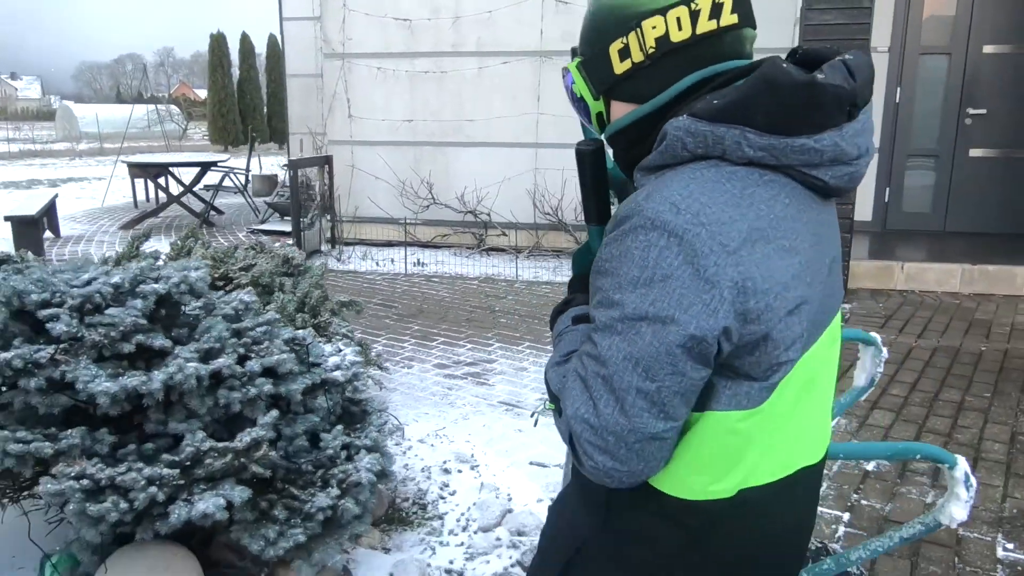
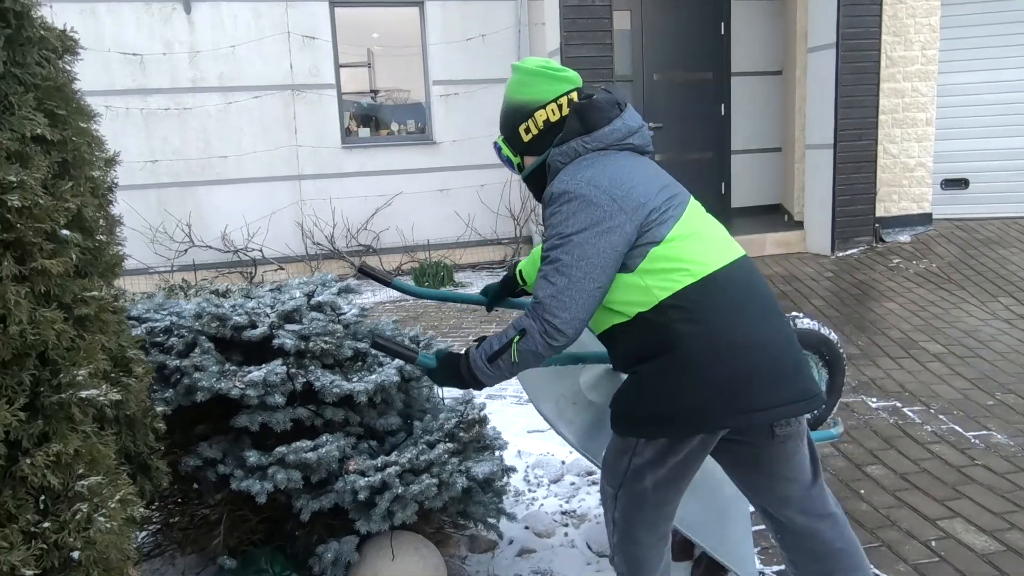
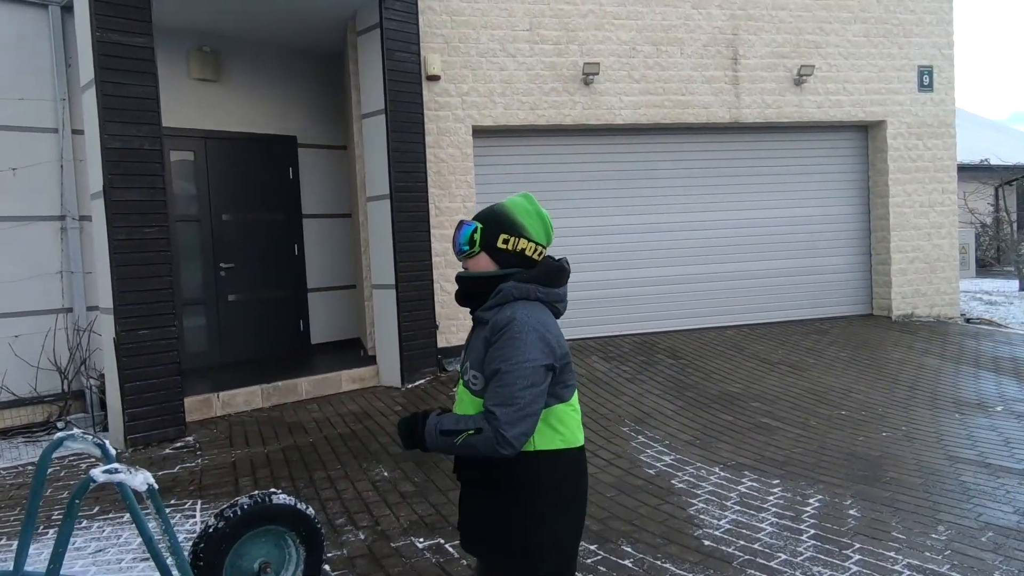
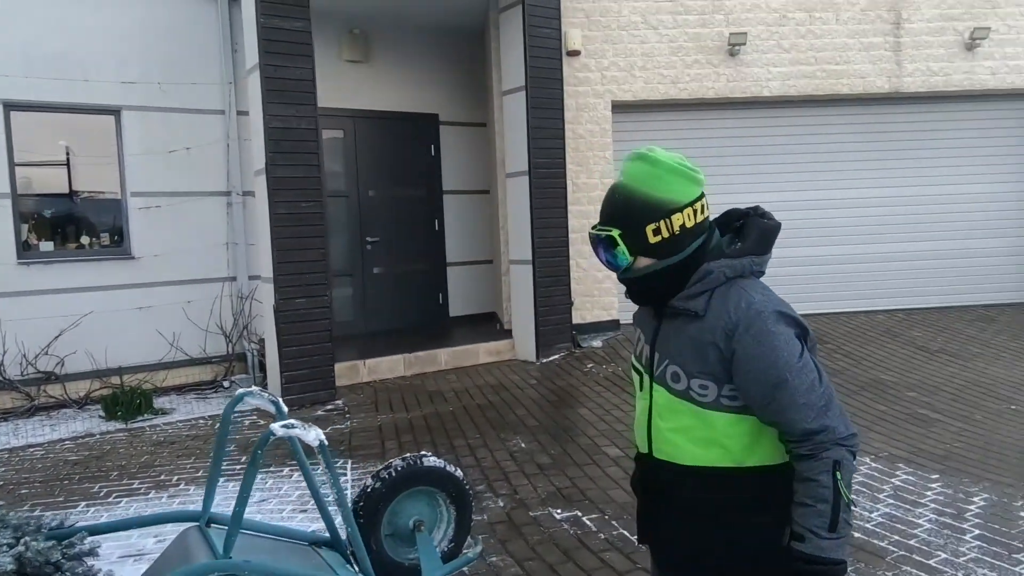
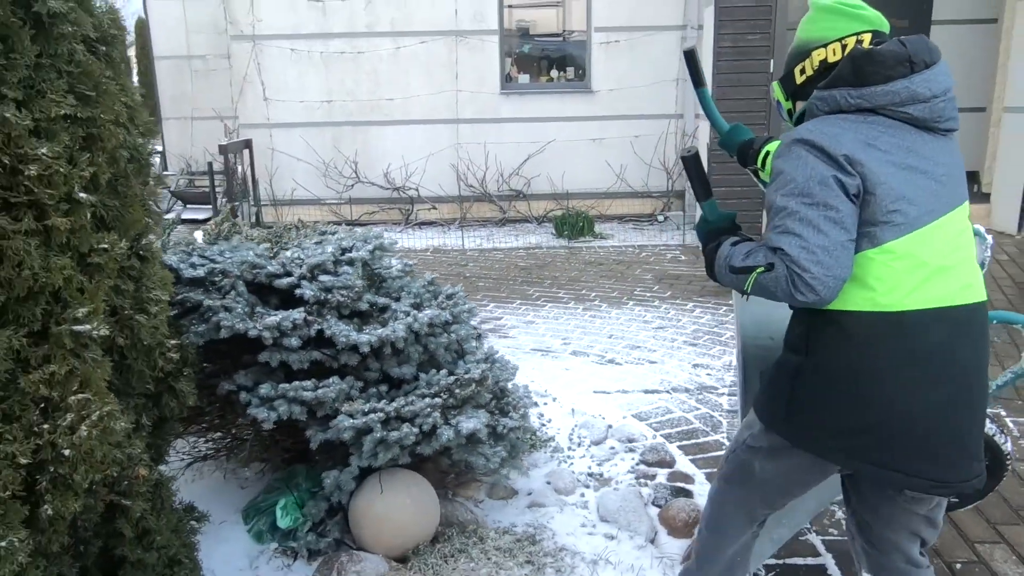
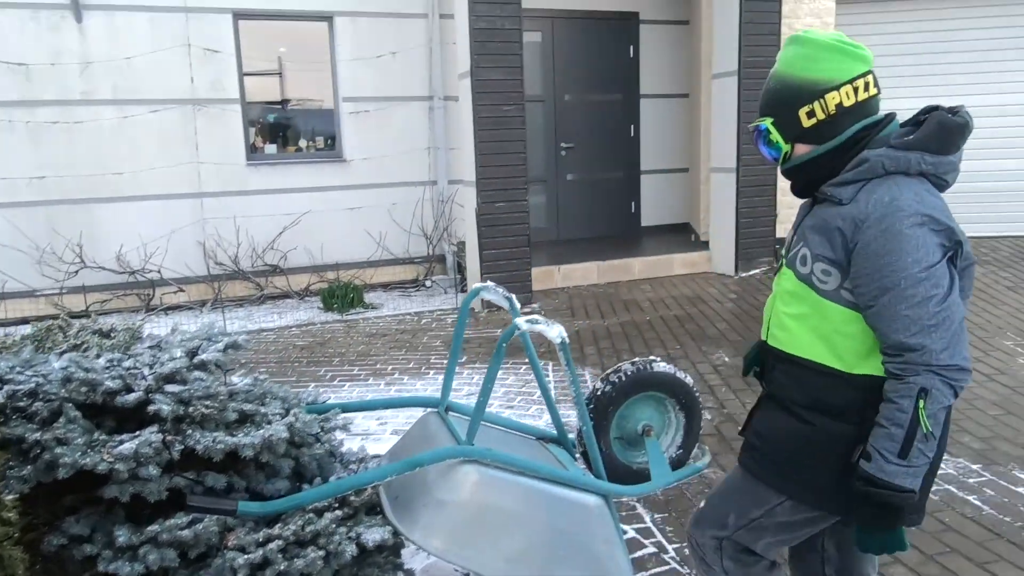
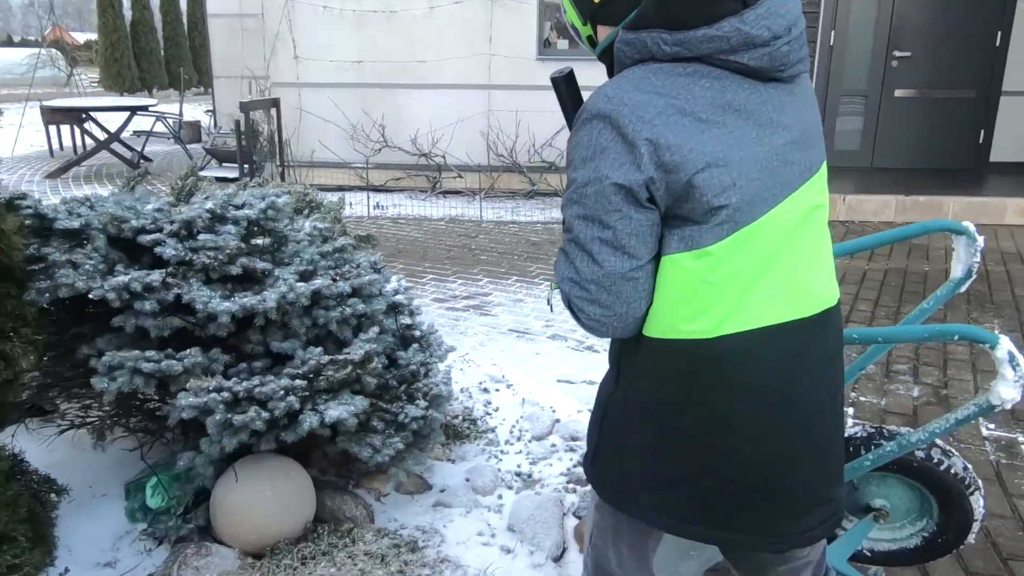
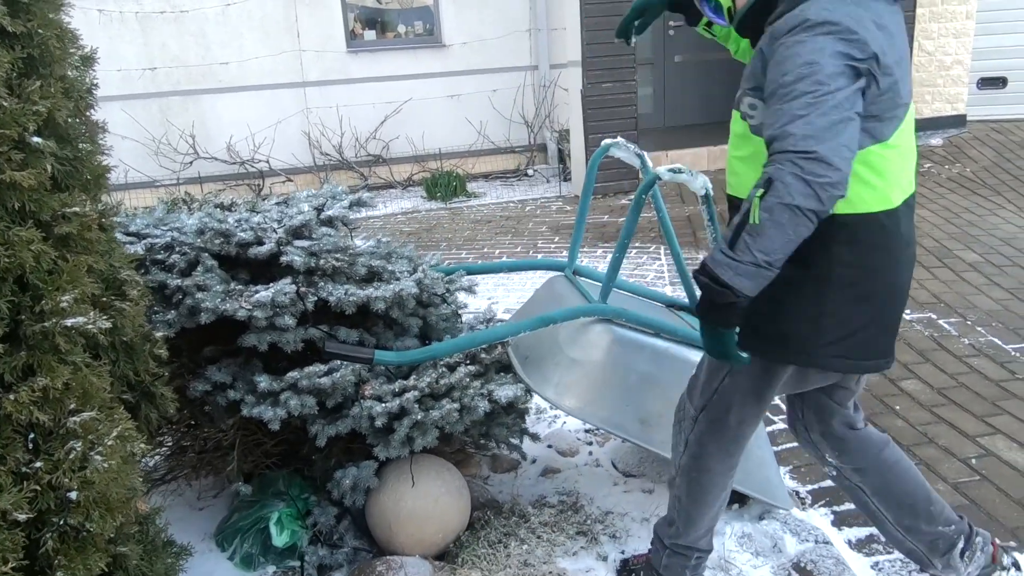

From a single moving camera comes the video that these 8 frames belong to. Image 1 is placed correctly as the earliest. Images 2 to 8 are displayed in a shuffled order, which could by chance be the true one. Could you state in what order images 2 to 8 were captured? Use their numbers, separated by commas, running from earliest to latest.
7, 5, 2, 8, 6, 4, 3
